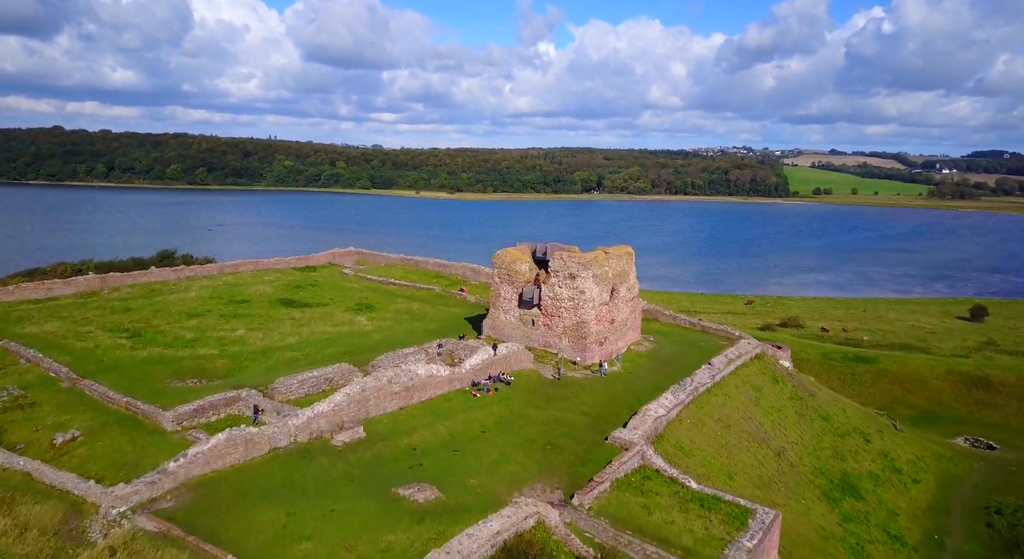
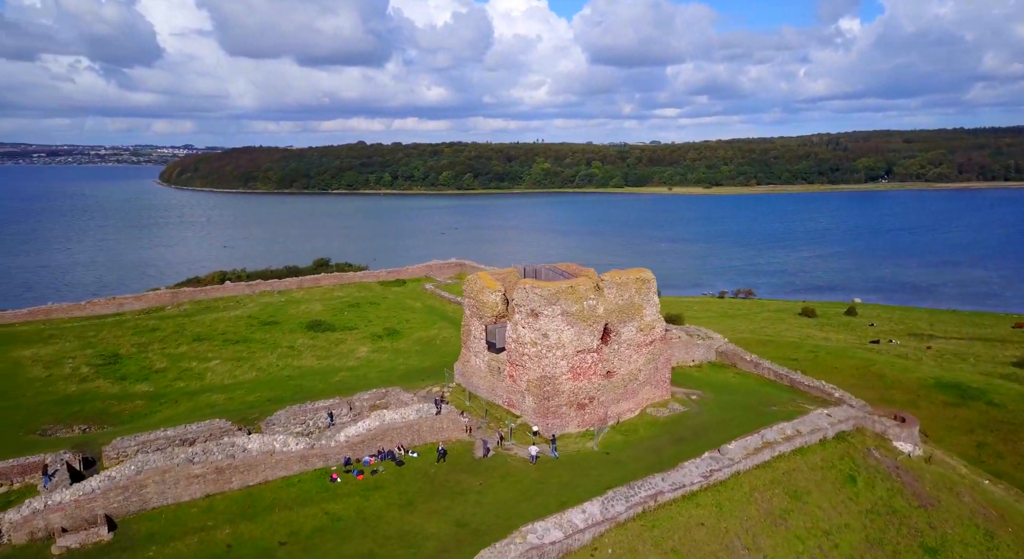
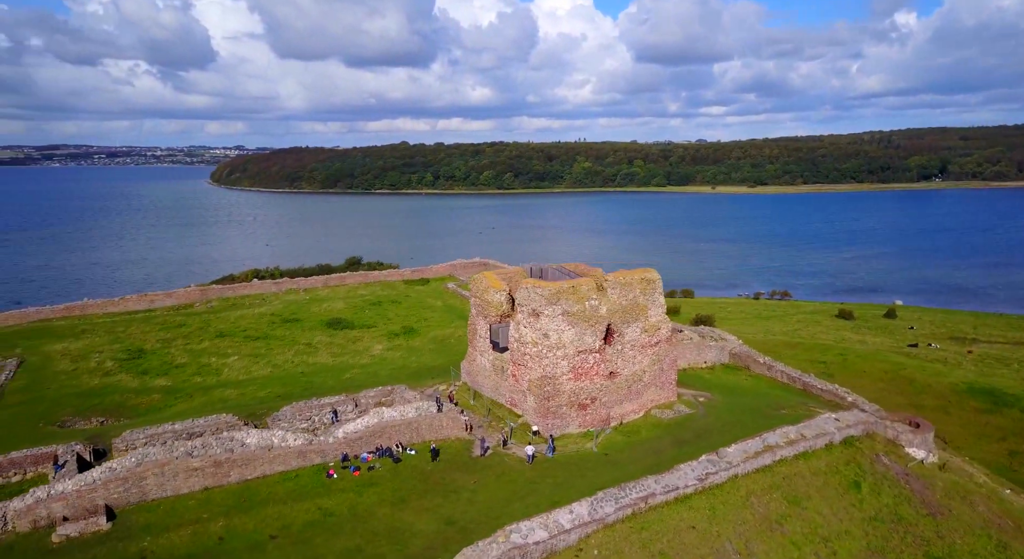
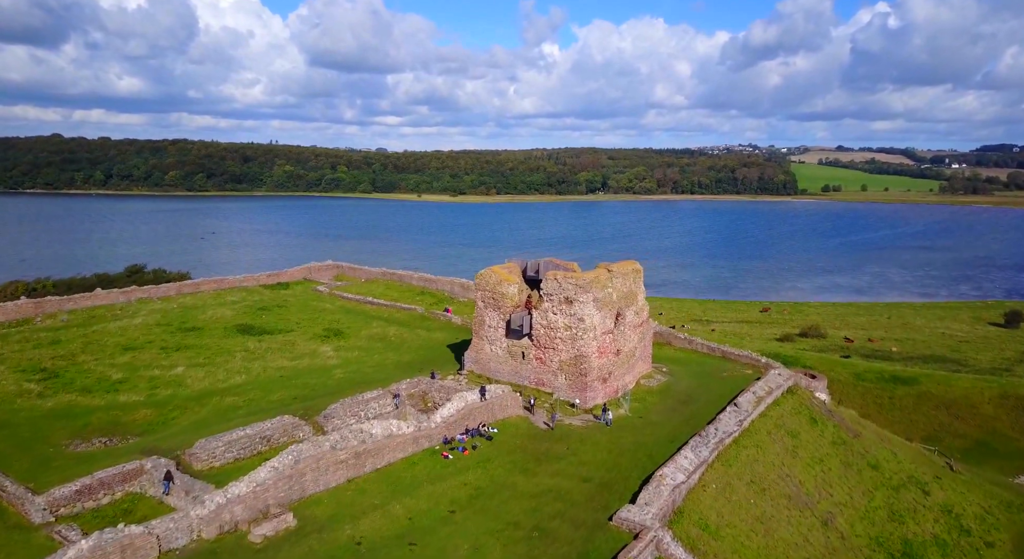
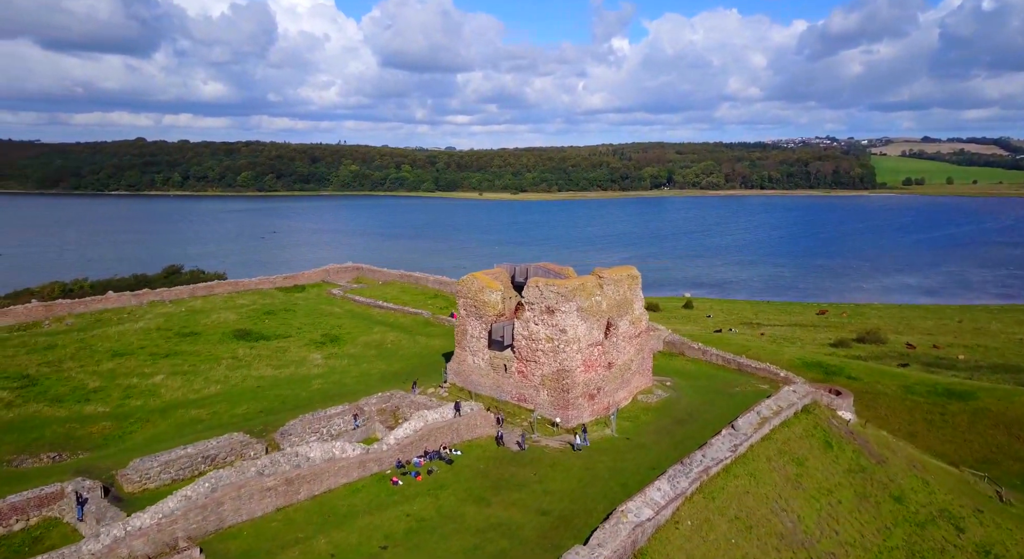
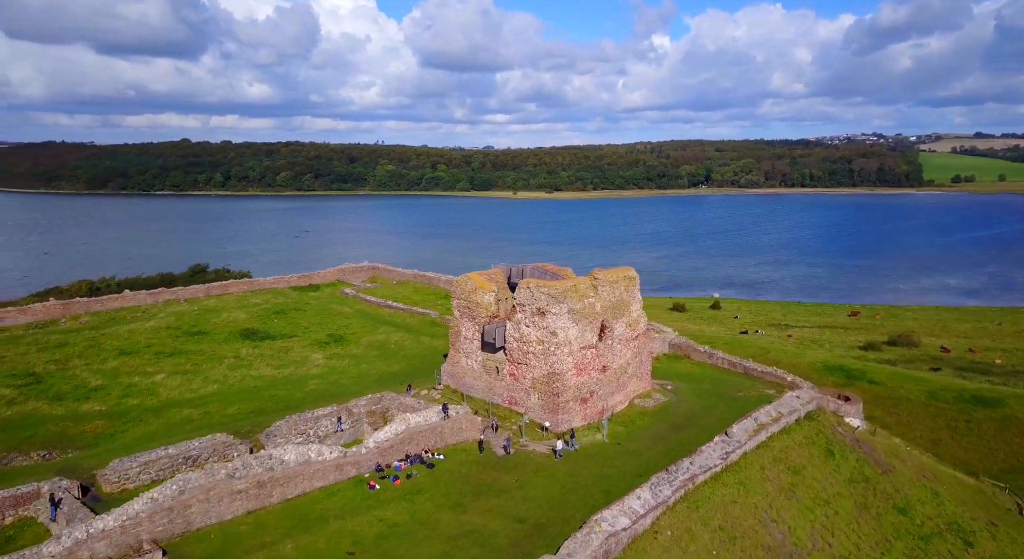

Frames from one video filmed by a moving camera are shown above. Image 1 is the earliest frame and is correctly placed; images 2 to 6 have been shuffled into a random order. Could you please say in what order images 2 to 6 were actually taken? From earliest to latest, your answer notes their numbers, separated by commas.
4, 5, 6, 2, 3
